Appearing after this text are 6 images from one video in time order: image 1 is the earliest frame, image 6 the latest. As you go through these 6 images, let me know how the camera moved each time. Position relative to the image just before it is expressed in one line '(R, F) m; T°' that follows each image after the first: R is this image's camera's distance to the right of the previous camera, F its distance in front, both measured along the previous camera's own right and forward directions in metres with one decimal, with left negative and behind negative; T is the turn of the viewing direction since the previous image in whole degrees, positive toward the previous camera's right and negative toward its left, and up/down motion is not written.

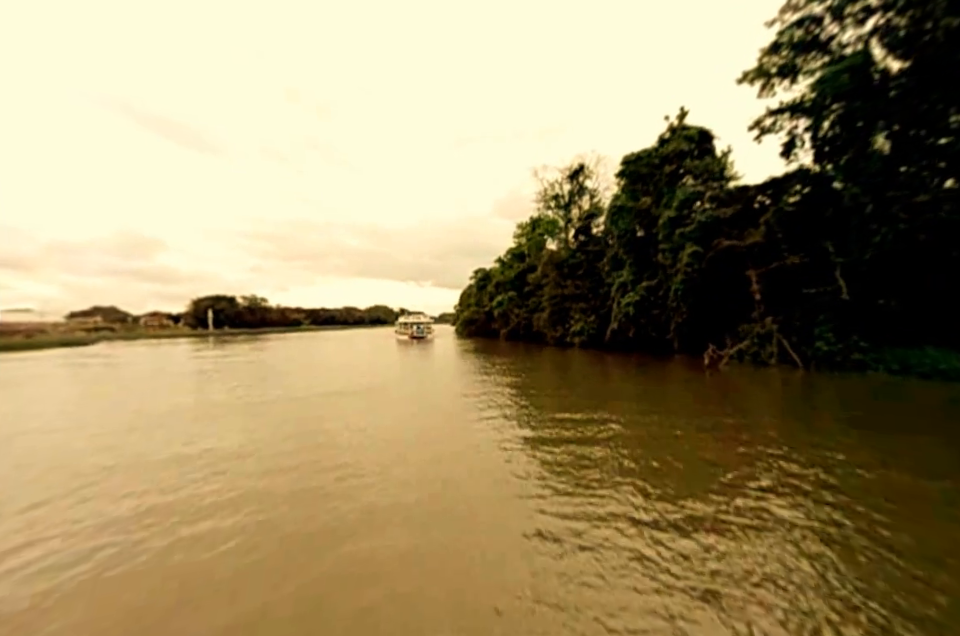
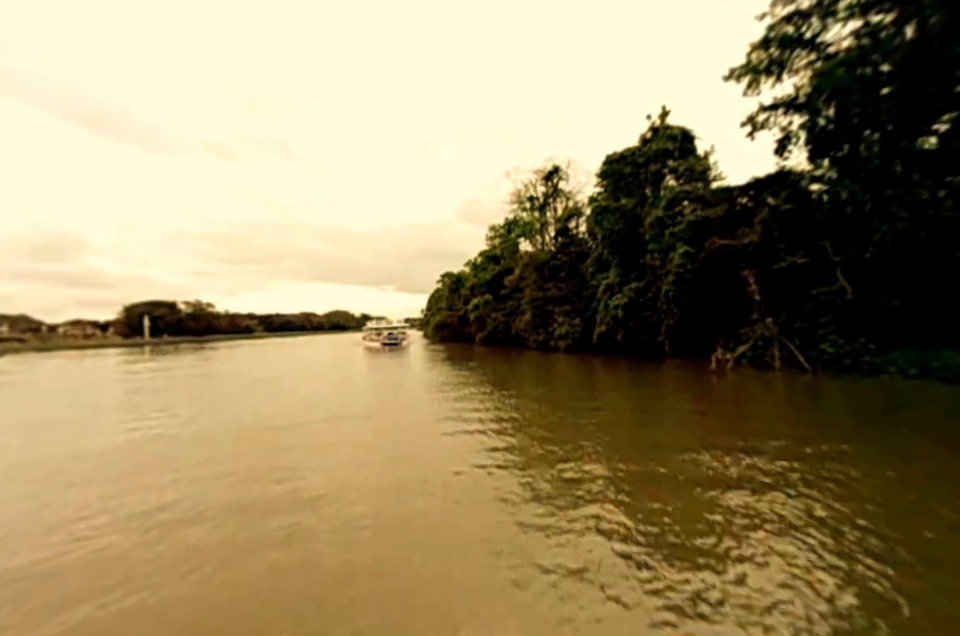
(-1.2, +1.6) m; +6°
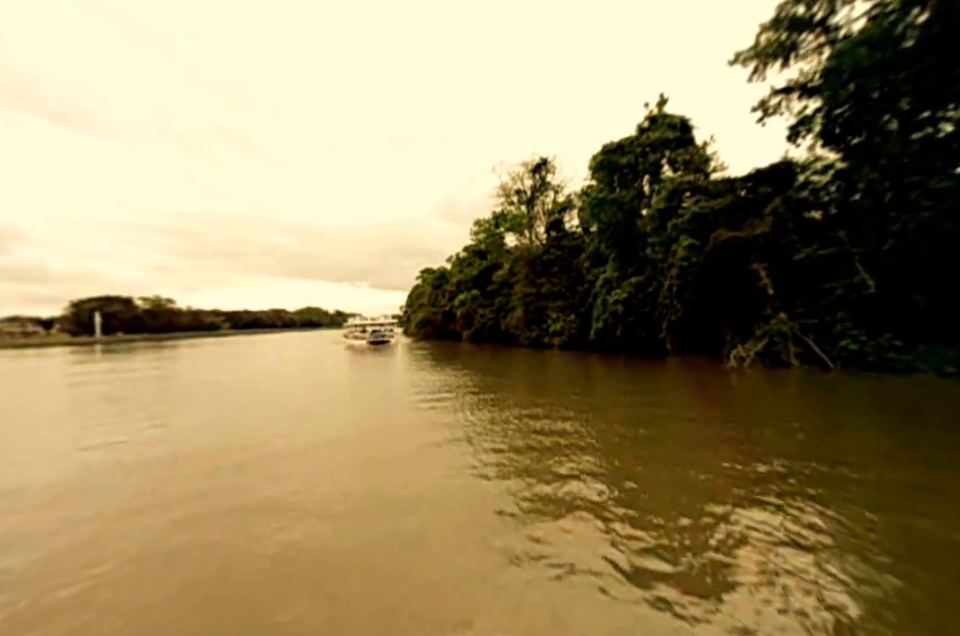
(-1.0, +1.4) m; +4°
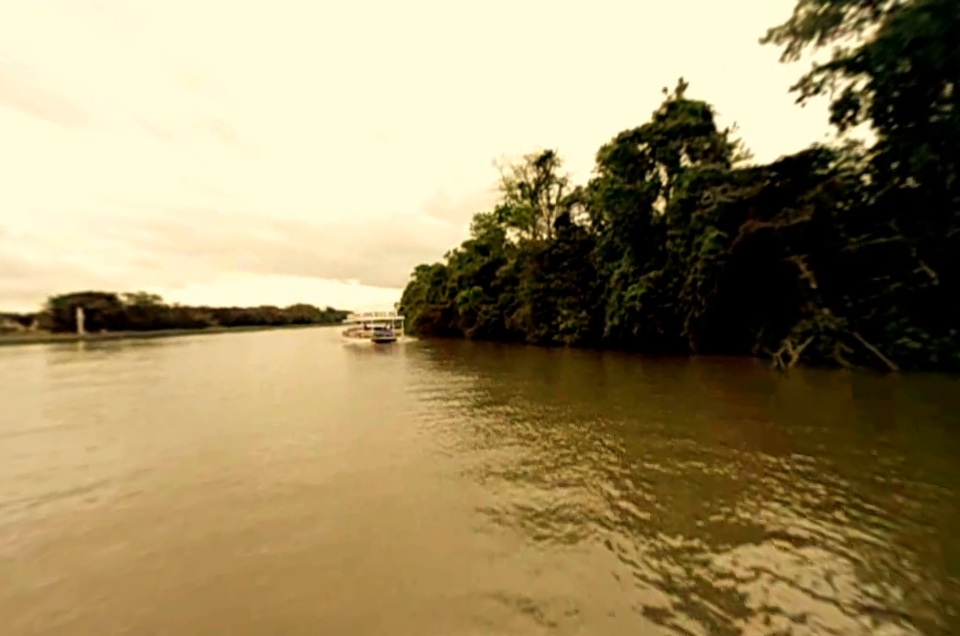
(-0.9, +1.3) m; +1°
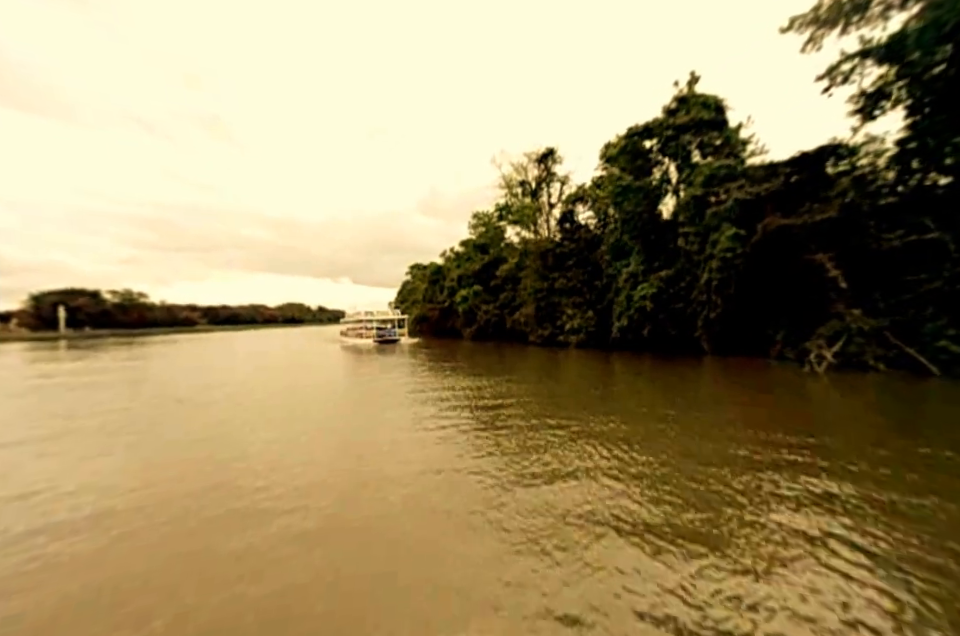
(-0.6, +0.9) m; +1°
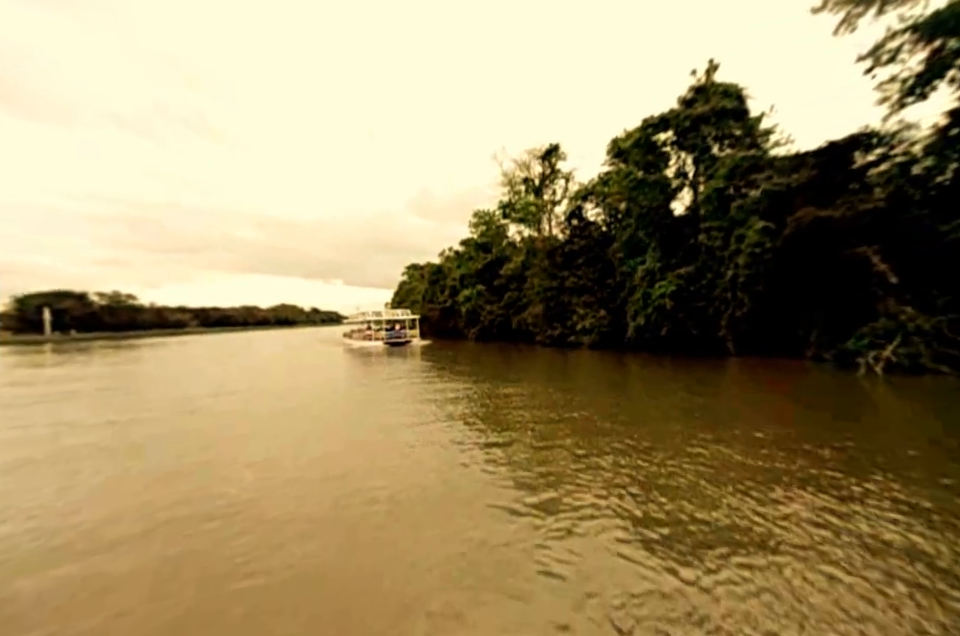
(-0.8, +1.2) m; +1°
